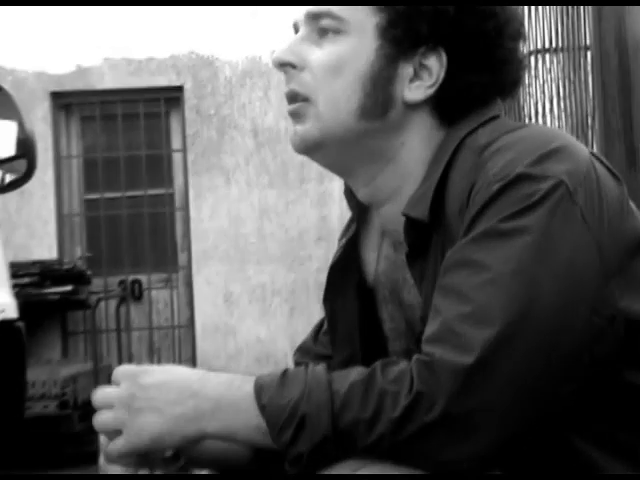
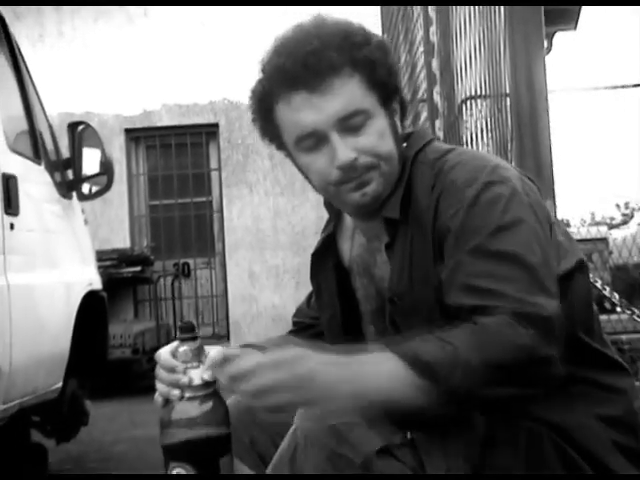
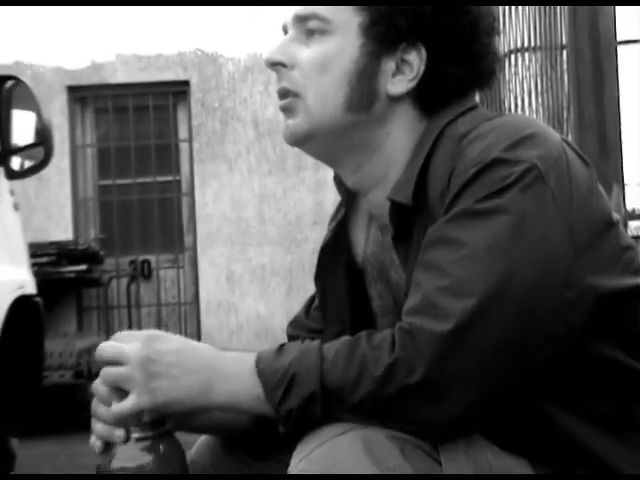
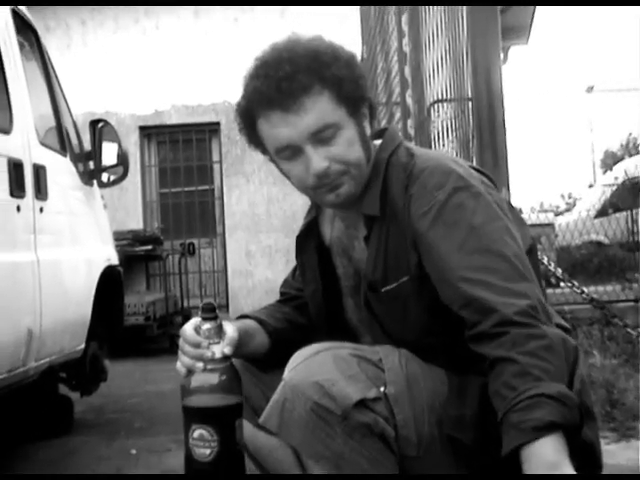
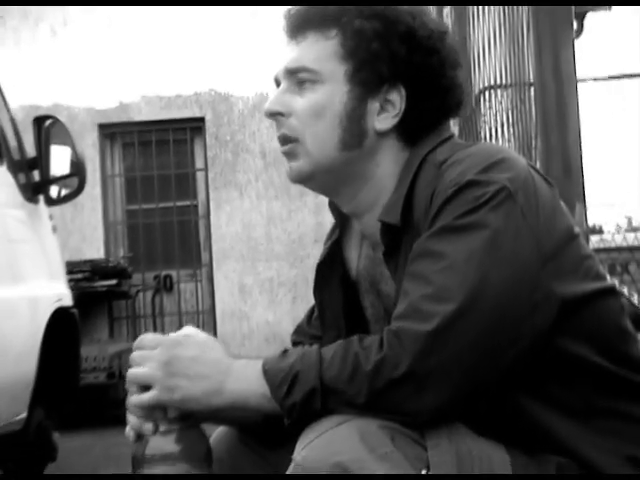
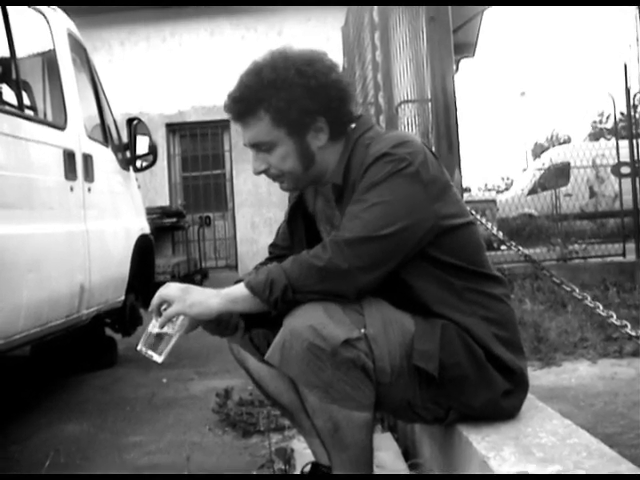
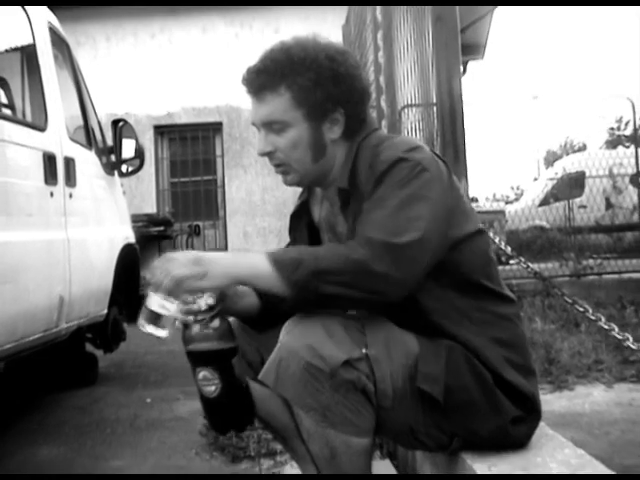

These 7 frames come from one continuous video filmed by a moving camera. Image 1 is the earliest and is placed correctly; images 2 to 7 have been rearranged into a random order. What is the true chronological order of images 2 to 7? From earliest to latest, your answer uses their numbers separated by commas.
3, 5, 2, 4, 7, 6
